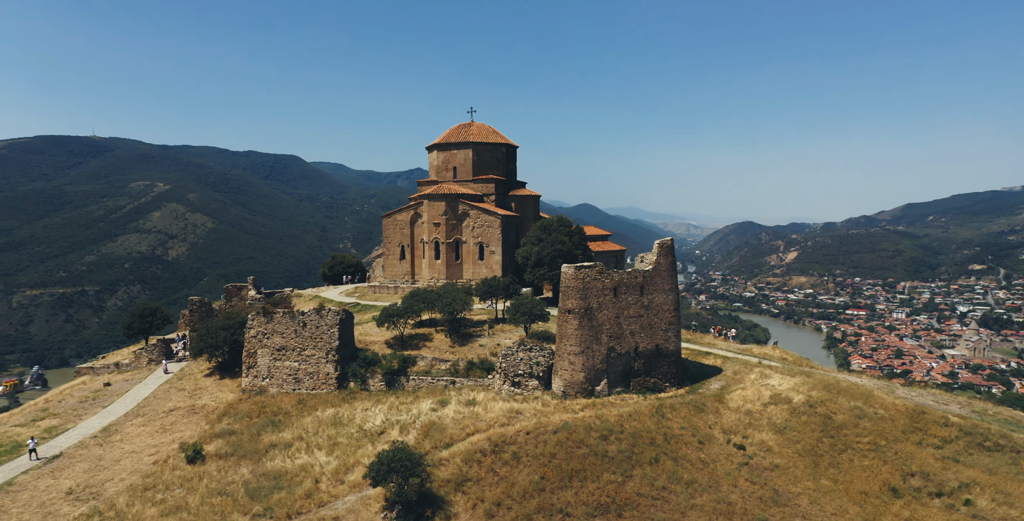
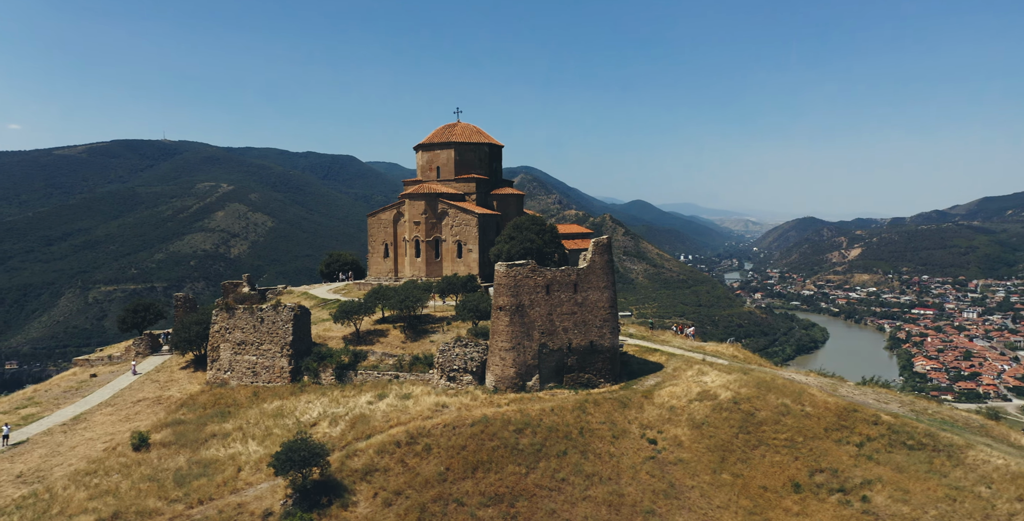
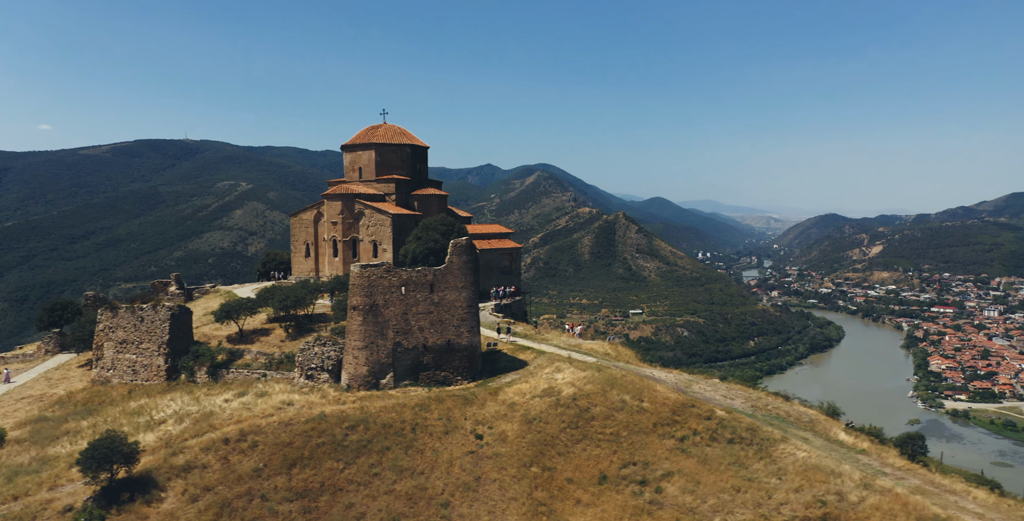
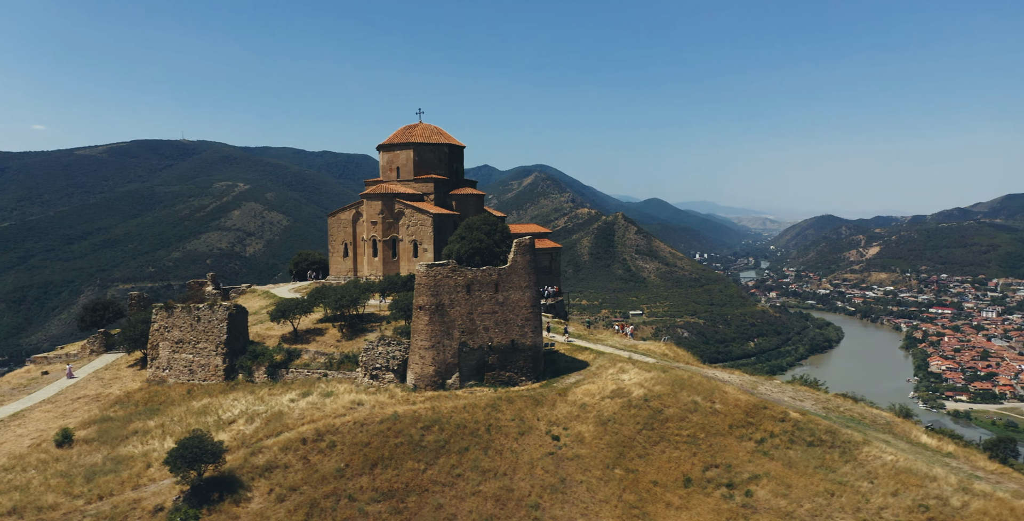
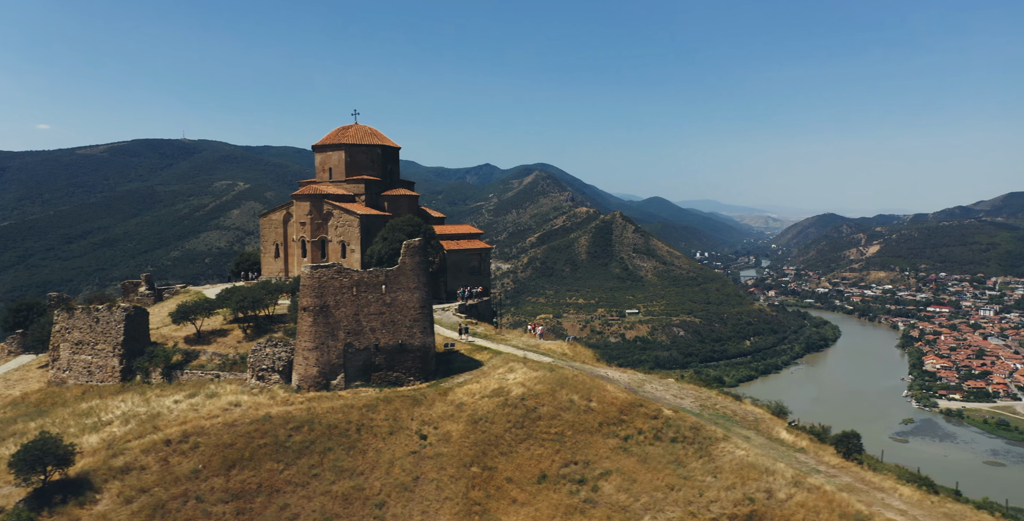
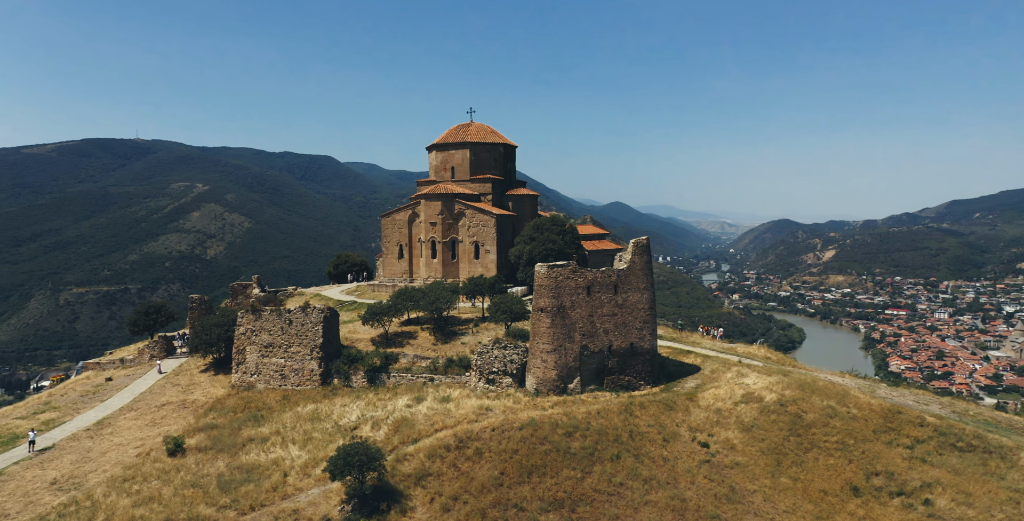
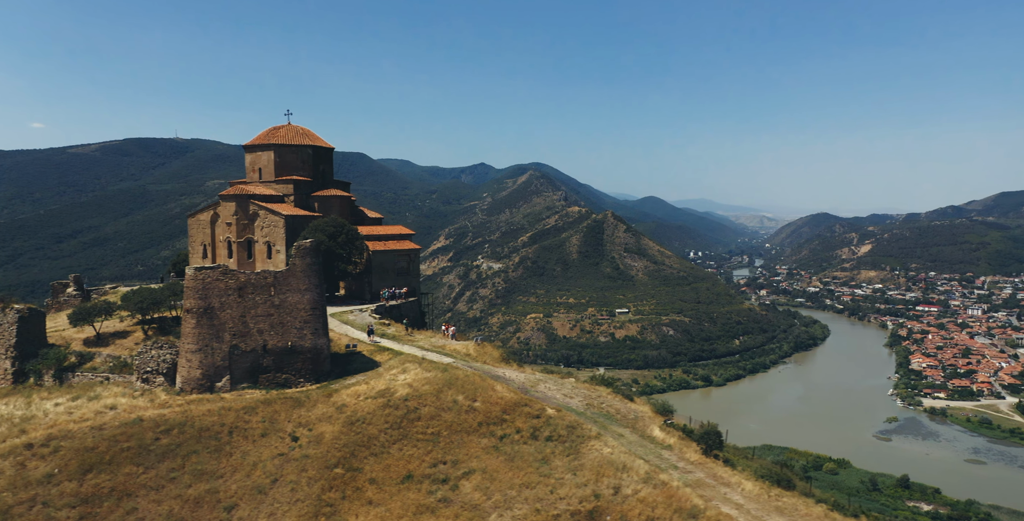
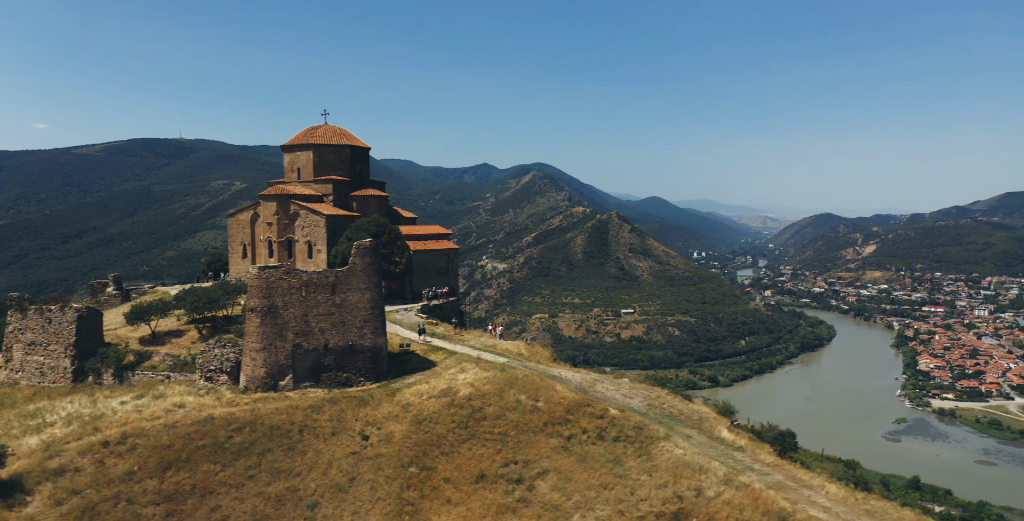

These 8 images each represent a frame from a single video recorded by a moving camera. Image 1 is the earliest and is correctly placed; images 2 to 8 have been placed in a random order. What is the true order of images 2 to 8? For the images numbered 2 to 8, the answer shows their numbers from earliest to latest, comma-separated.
6, 2, 4, 3, 5, 8, 7
